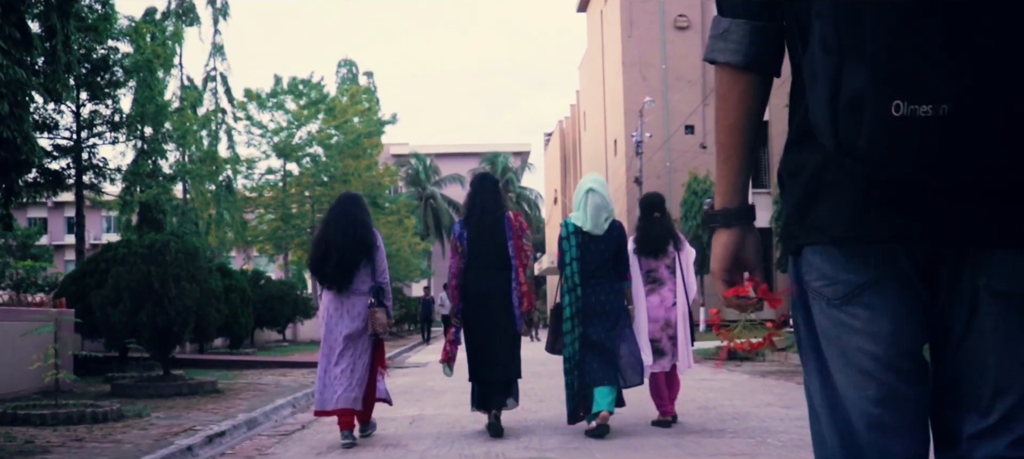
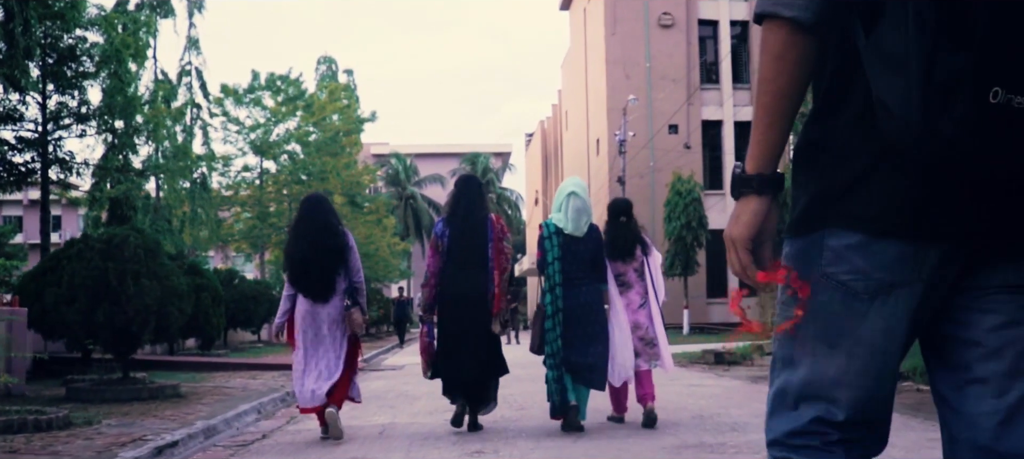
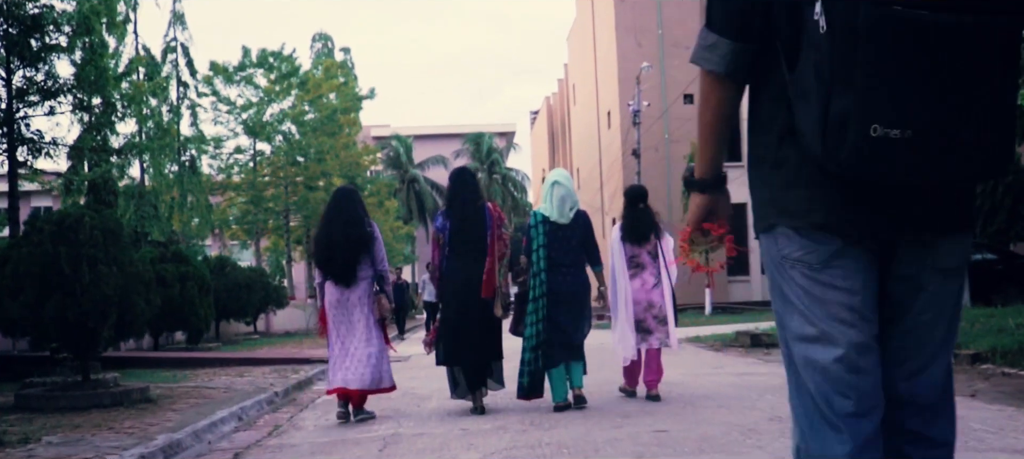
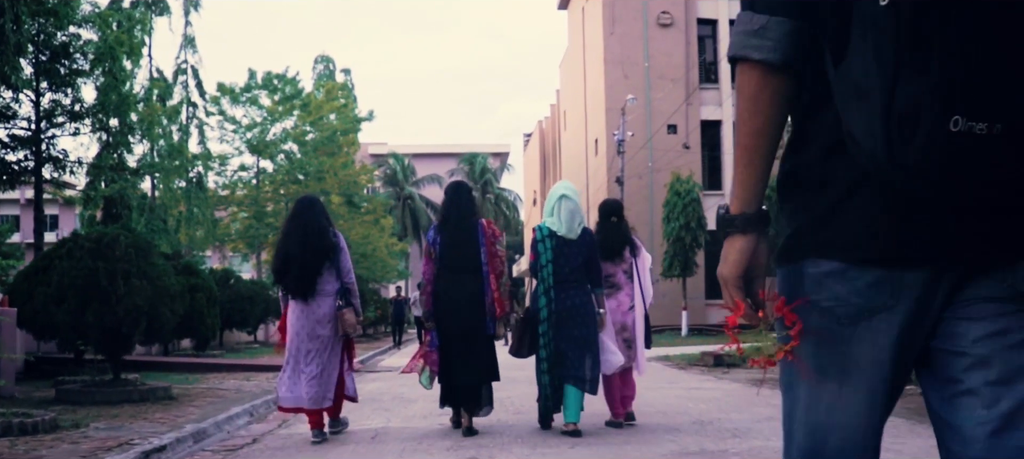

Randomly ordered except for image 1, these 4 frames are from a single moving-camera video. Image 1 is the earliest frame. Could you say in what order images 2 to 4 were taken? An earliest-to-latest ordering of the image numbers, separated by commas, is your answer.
2, 4, 3
